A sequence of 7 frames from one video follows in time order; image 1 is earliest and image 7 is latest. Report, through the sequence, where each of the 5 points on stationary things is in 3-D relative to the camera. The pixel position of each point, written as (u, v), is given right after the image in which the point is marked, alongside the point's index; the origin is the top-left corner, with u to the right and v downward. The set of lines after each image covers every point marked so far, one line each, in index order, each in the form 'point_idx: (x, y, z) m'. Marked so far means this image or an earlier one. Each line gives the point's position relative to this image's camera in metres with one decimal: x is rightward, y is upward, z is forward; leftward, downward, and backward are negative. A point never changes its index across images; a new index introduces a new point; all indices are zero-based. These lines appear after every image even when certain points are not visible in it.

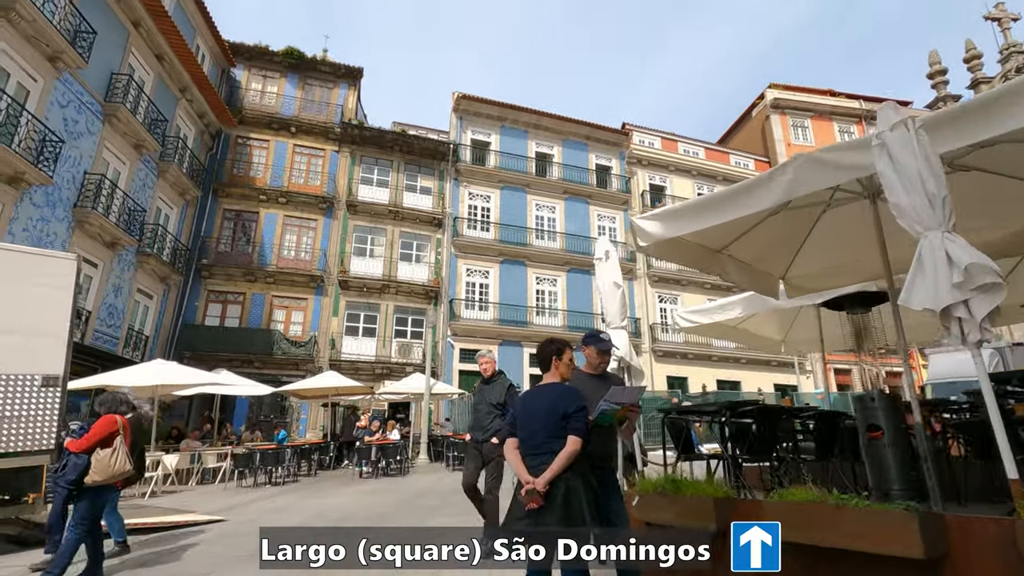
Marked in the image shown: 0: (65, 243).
0: (-11.8, +1.2, +14.2) m
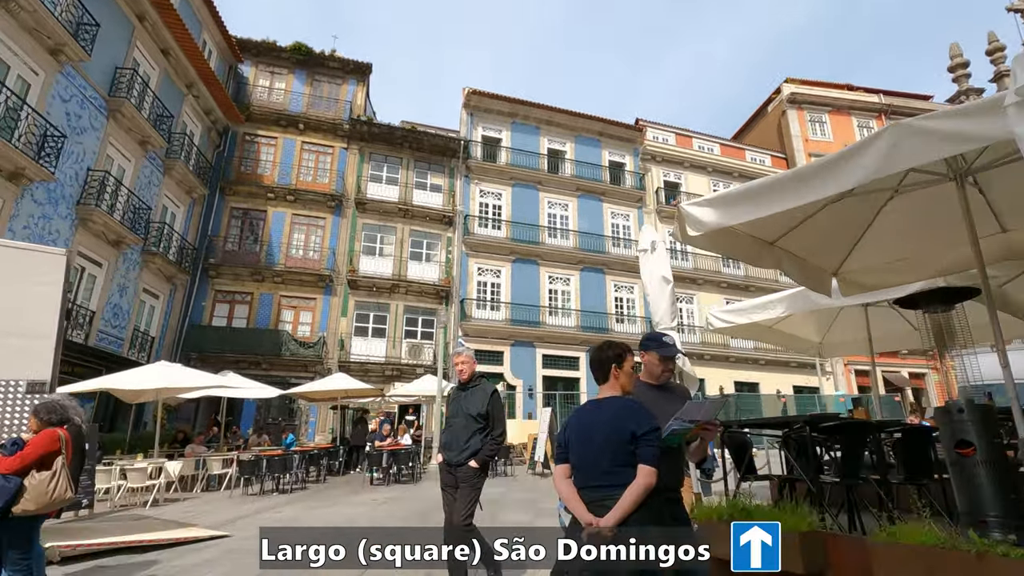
0: (-11.4, +1.2, +13.8) m
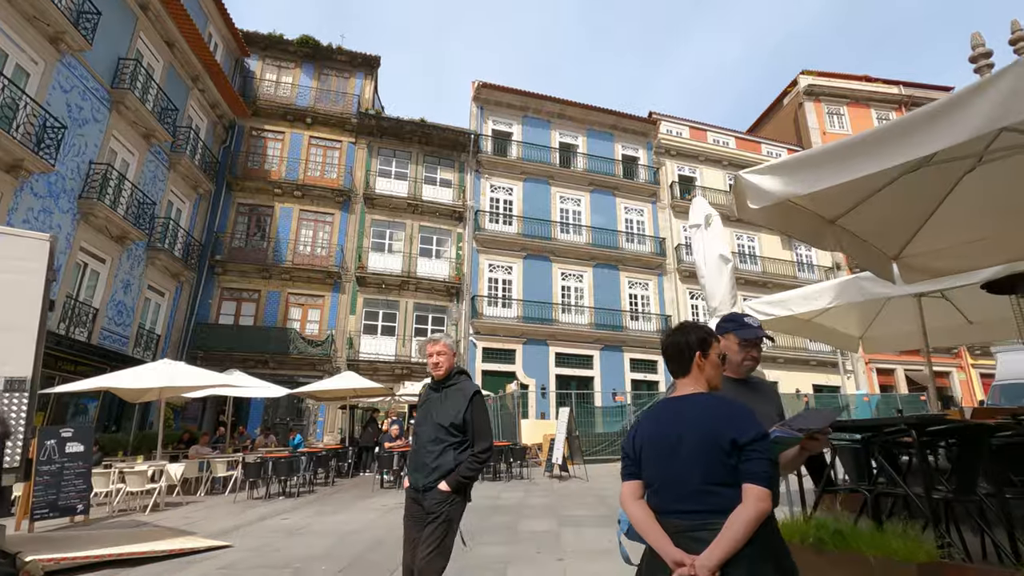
0: (-11.0, +1.3, +13.4) m
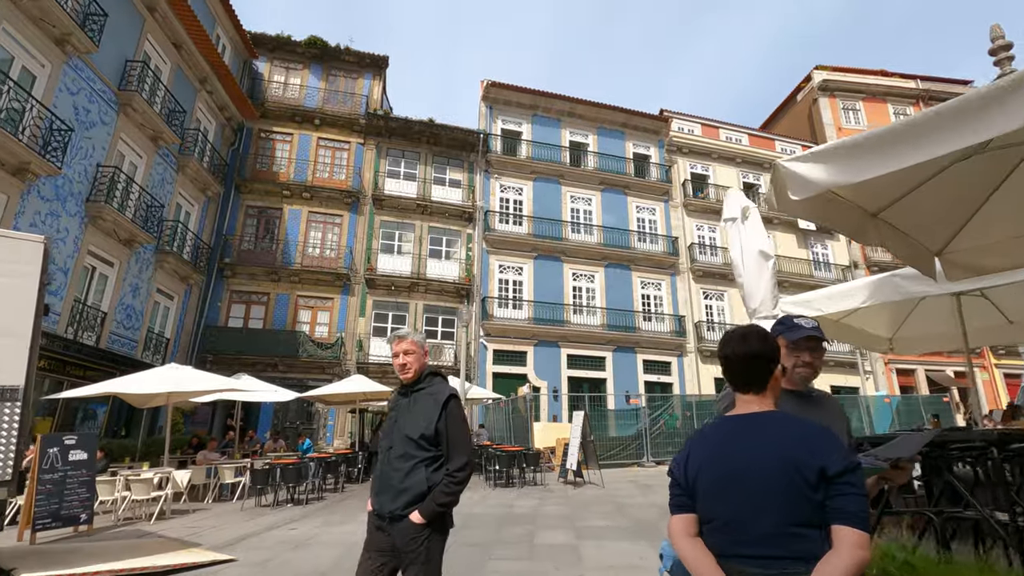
0: (-10.8, +1.2, +13.3) m
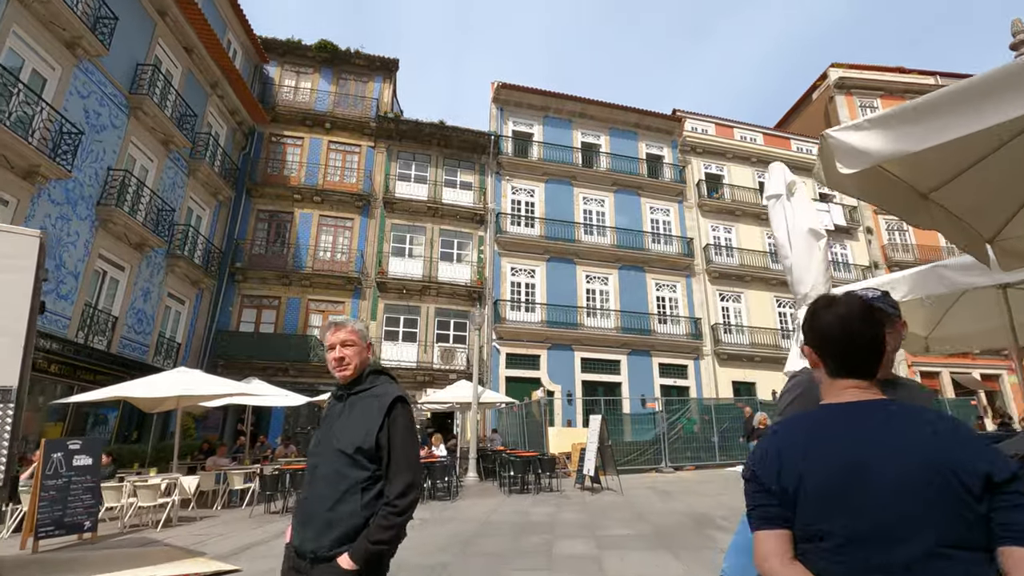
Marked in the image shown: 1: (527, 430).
0: (-10.5, +1.1, +13.2) m
1: (+0.4, -4.2, +15.8) m
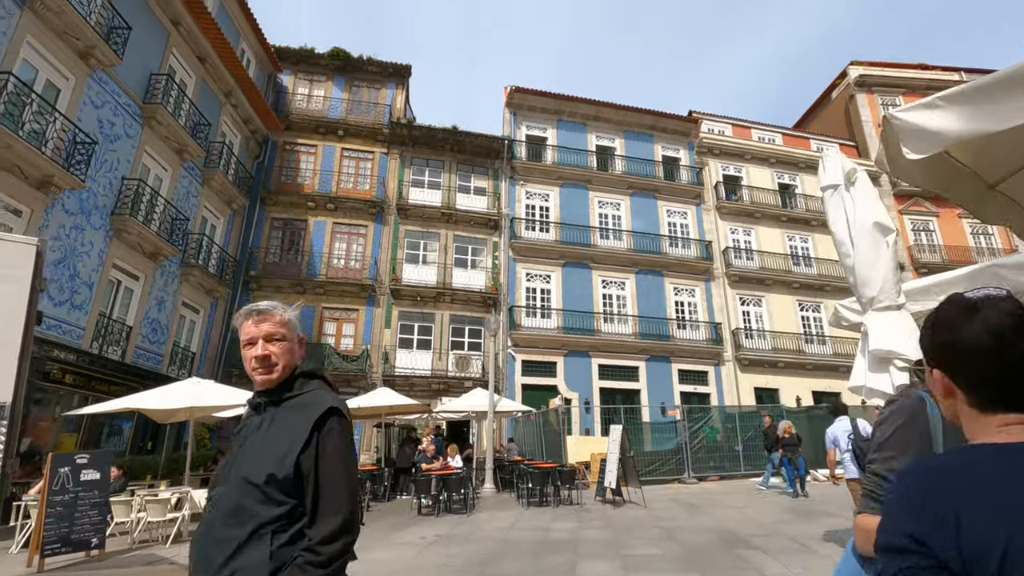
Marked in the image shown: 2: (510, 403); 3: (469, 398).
0: (-10.1, +0.9, +13.2) m
1: (+0.9, -4.3, +15.4) m
2: (-0.1, -3.3, +15.2) m
3: (-1.2, -3.2, +15.4) m
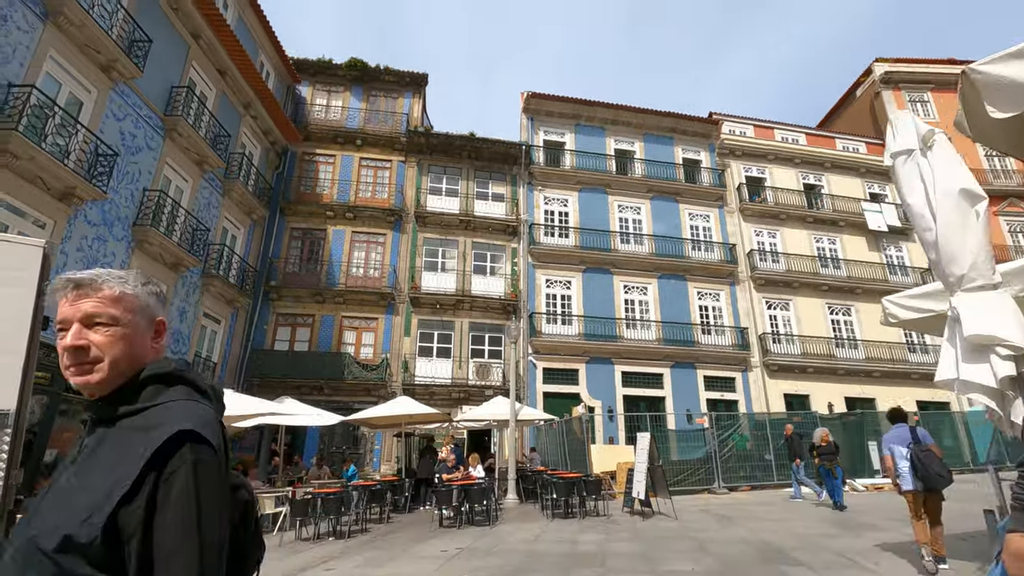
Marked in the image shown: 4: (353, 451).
0: (-9.6, +0.6, +13.2) m
1: (+1.6, -4.5, +15.0) m
2: (+0.6, -3.4, +14.9) m
3: (-0.6, -3.3, +15.1) m
4: (-5.2, -5.3, +17.5) m
